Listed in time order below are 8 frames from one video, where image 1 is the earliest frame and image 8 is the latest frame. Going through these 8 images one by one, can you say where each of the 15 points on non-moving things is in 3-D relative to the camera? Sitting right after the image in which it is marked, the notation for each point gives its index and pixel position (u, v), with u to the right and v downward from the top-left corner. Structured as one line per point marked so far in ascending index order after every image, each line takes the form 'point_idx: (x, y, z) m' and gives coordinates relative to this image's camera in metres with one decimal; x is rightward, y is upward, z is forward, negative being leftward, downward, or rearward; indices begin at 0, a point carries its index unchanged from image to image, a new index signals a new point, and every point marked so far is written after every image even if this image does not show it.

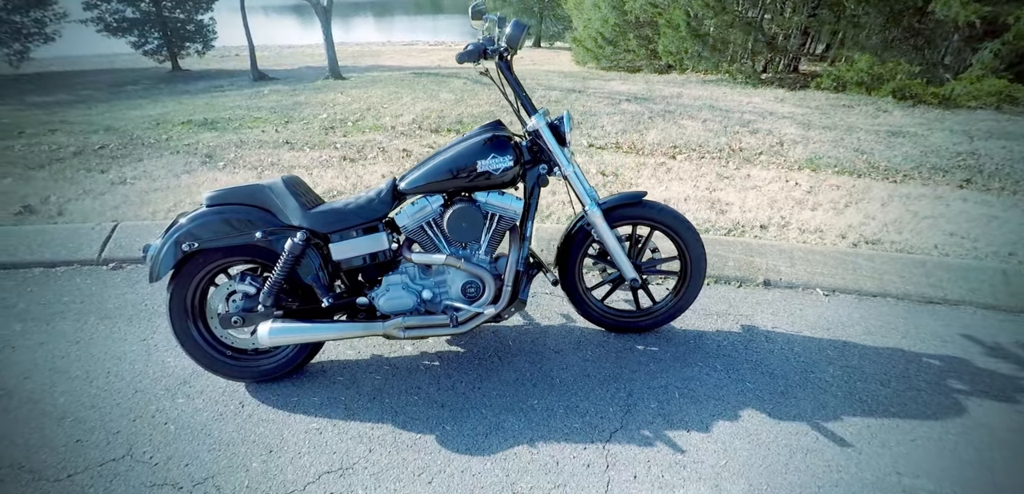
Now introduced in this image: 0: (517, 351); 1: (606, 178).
0: (0.0, -0.5, +2.9) m
1: (+0.8, +0.6, +5.0) m
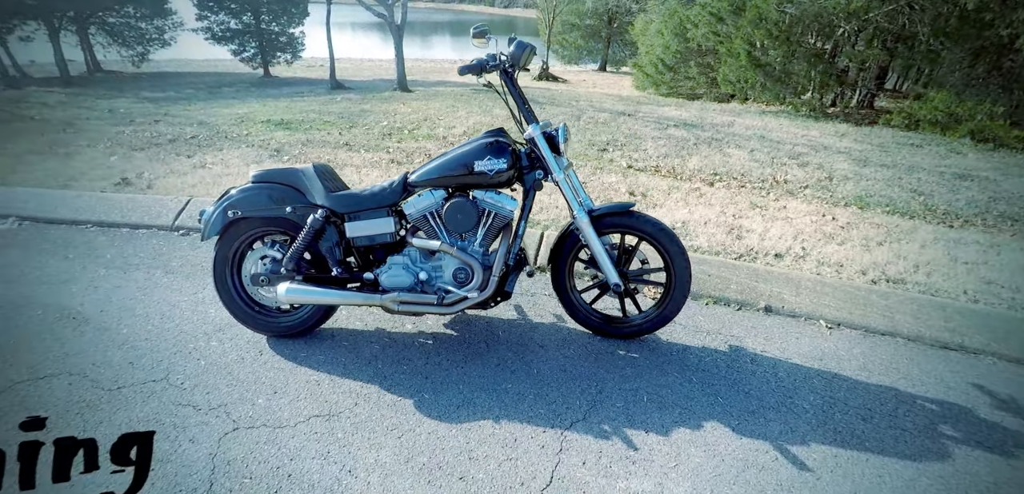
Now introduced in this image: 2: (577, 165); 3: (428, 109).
0: (0.0, -0.5, +3.2) m
1: (+1.1, +0.5, +5.1) m
2: (+0.6, +0.9, +6.1) m
3: (-1.2, +1.8, +7.5) m
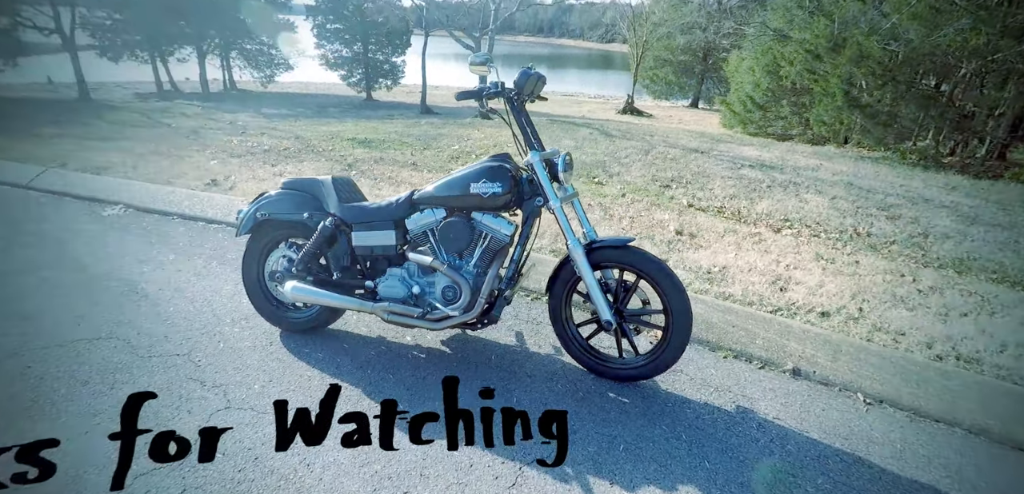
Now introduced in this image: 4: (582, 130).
0: (-0.1, -0.7, +3.2) m
1: (+1.5, +0.1, +5.0) m
2: (+1.2, +0.5, +6.0) m
3: (-0.2, +1.5, +7.8) m
4: (+1.0, +1.7, +8.3) m
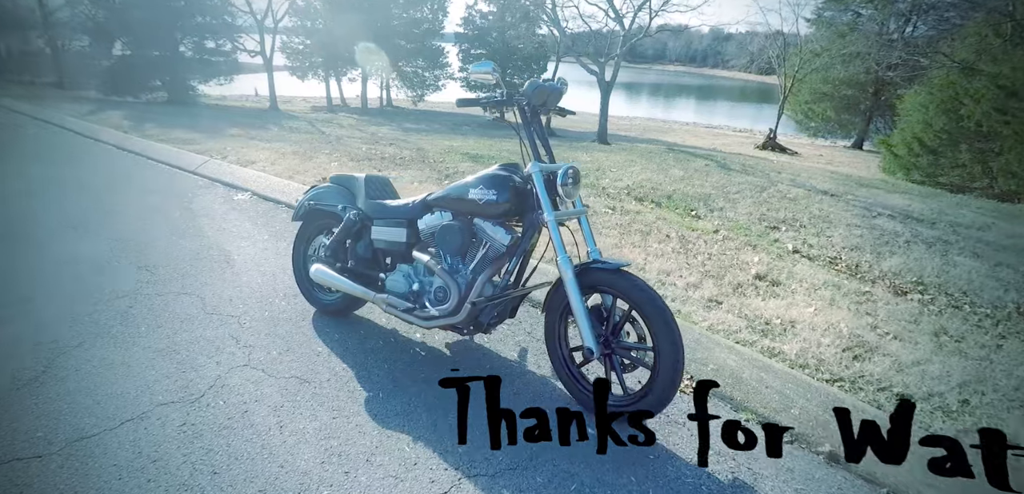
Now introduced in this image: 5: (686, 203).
0: (-0.1, -0.7, +3.2) m
1: (+1.9, -0.3, +4.4) m
2: (+2.0, +0.1, +5.5) m
3: (+1.3, +1.1, +7.7) m
4: (+2.6, +1.1, +7.8) m
5: (+2.0, +0.5, +6.4) m
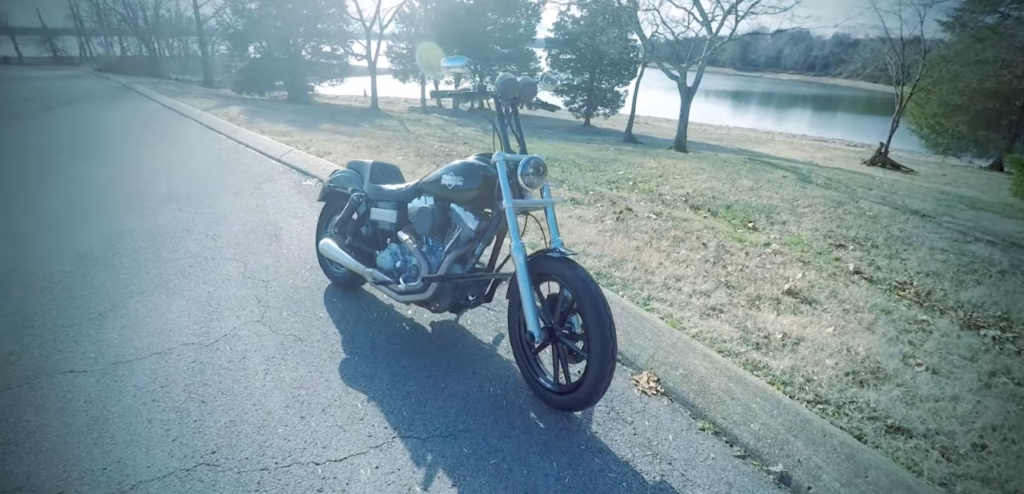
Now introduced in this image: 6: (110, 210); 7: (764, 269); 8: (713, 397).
0: (-0.3, -0.6, +3.3) m
1: (+2.0, -0.3, +4.1) m
2: (+2.3, 0.0, +5.1) m
3: (+2.1, +1.0, +7.4) m
4: (+3.5, +0.9, +7.3) m
5: (+2.5, +0.3, +6.0) m
6: (-3.8, +0.4, +5.3) m
7: (+2.0, -0.2, +4.6) m
8: (+1.0, -0.7, +2.8) m
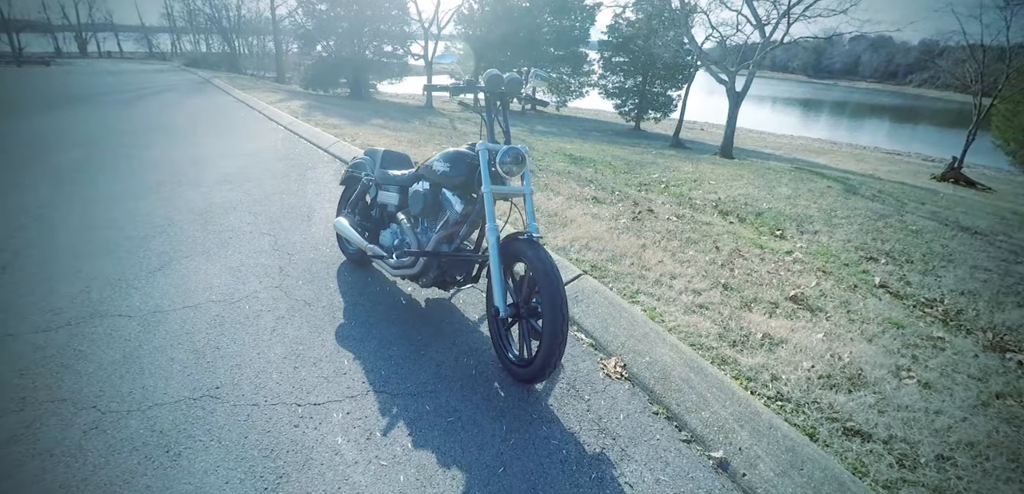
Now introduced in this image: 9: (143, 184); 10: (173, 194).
0: (-0.4, -0.5, +3.5) m
1: (+2.0, -0.4, +4.0) m
2: (+2.5, -0.1, +5.0) m
3: (+2.6, +0.9, +7.3) m
4: (+3.9, +0.8, +7.0) m
5: (+2.7, +0.3, +5.9) m
6: (-3.6, +0.6, +5.9) m
7: (+2.1, -0.2, +4.5) m
8: (+0.8, -0.7, +2.8) m
9: (-3.8, +0.6, +5.8) m
10: (-3.4, +0.5, +5.7) m
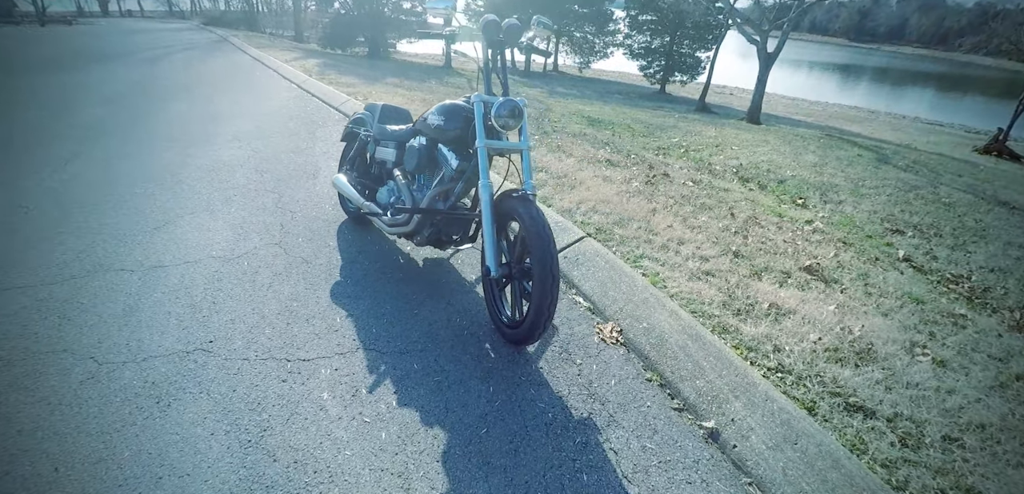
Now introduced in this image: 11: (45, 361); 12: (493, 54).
0: (-0.4, -0.2, +3.4) m
1: (+2.0, -0.2, +3.8) m
2: (+2.5, +0.2, +4.8) m
3: (+2.8, +1.3, +7.0) m
4: (+4.1, +1.1, +6.7) m
5: (+2.9, +0.6, +5.6) m
6: (-3.5, +1.1, +5.9) m
7: (+2.1, 0.0, +4.3) m
8: (+0.8, -0.5, +2.7) m
9: (-3.7, +1.1, +5.8) m
10: (-3.3, +1.0, +5.7) m
11: (-2.4, -0.6, +2.8) m
12: (-0.1, +1.1, +3.0) m
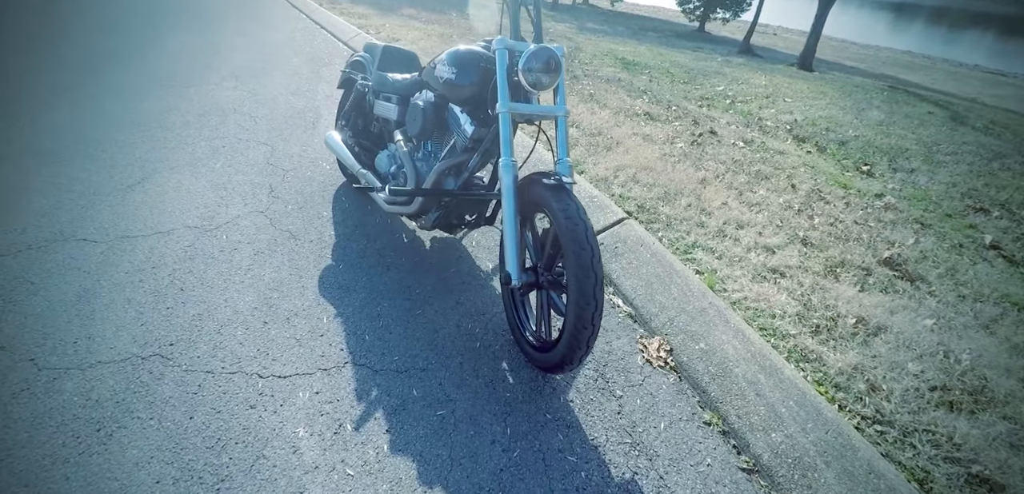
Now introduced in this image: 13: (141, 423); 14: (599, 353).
0: (-0.3, -0.2, +2.8) m
1: (+2.1, -0.1, +3.2) m
2: (+2.7, +0.3, +4.1) m
3: (+3.0, +1.7, +6.2) m
4: (+4.3, +1.4, +5.9) m
5: (+3.0, +0.8, +4.9) m
6: (-3.3, +1.6, +5.2) m
7: (+2.3, +0.1, +3.6) m
8: (+0.9, -0.5, +2.2) m
9: (-3.4, +1.6, +5.1) m
10: (-3.1, +1.4, +5.0) m
11: (-2.3, -0.5, +2.3) m
12: (+0.1, +1.1, +2.3) m
13: (-1.4, -0.7, +2.1) m
14: (+0.4, -0.4, +2.4) m
